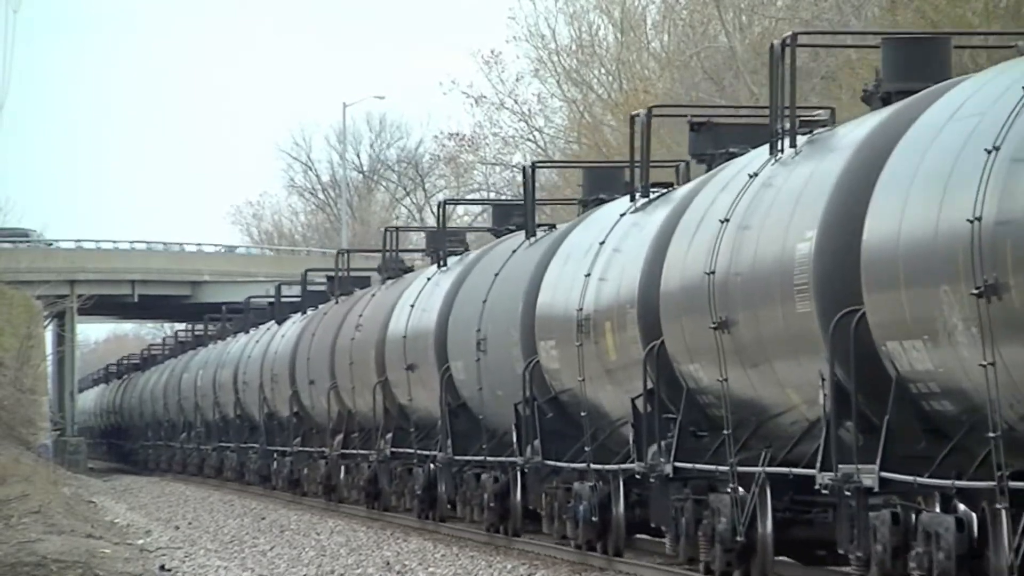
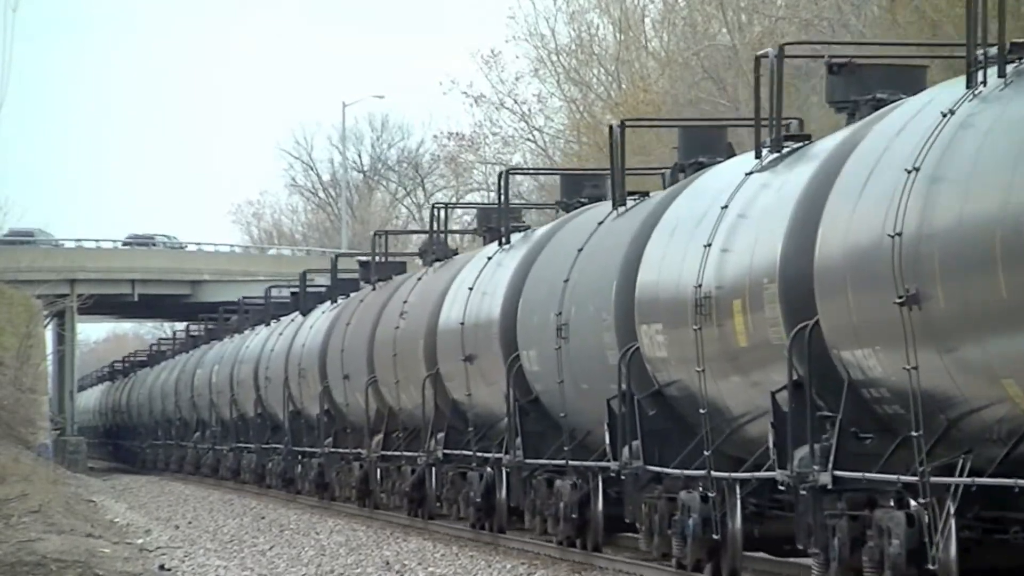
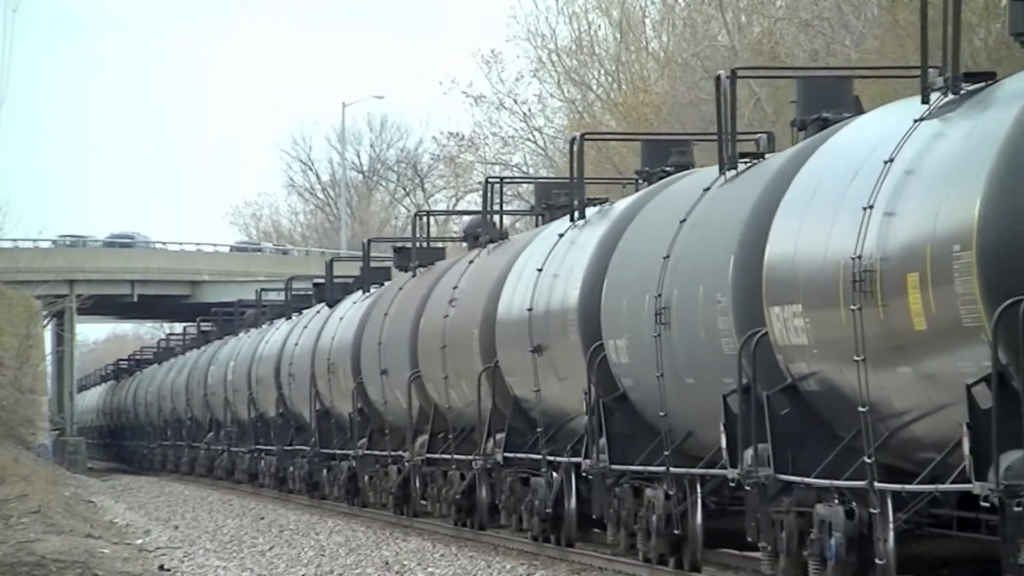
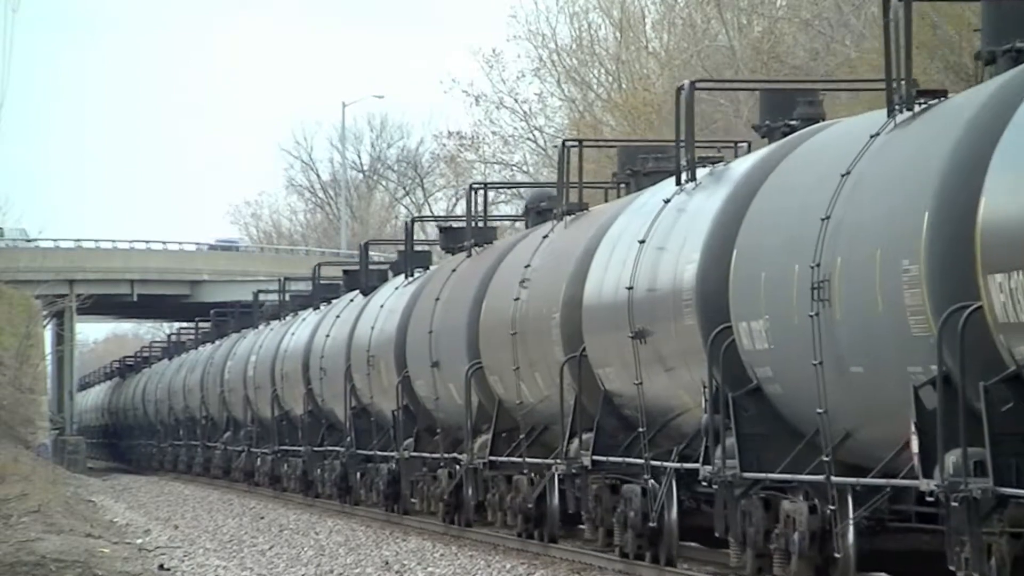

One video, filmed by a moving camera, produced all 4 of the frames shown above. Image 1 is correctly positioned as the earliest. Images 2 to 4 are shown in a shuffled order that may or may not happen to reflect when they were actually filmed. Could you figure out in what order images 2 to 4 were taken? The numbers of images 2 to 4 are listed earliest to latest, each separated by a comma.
2, 3, 4
